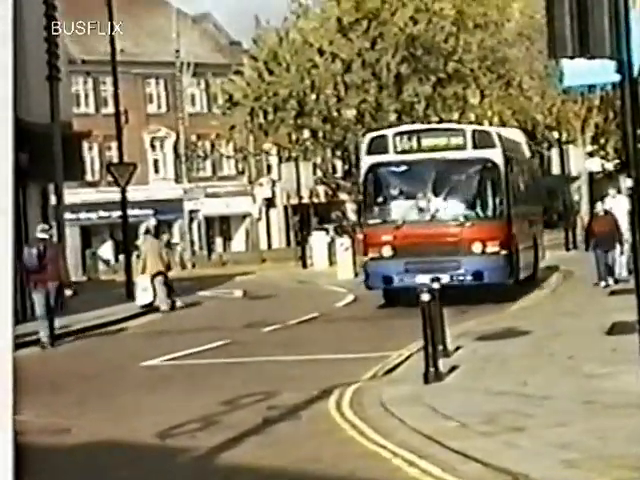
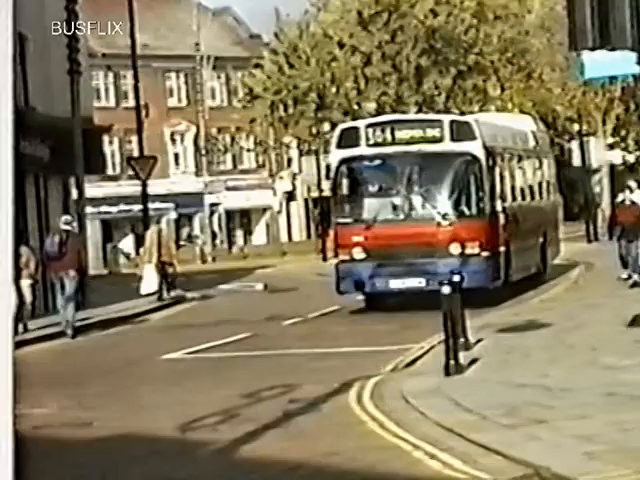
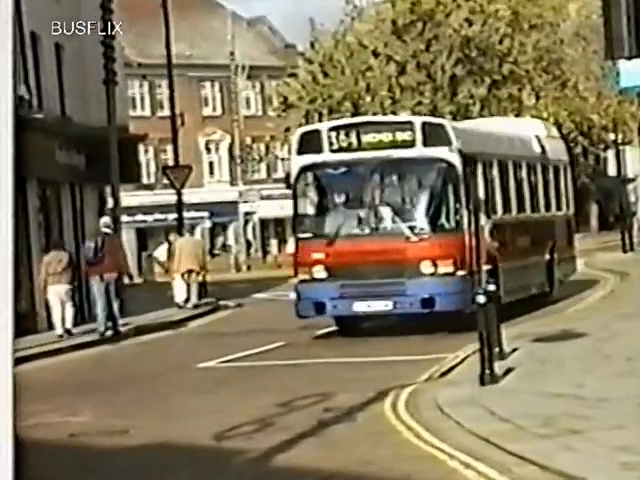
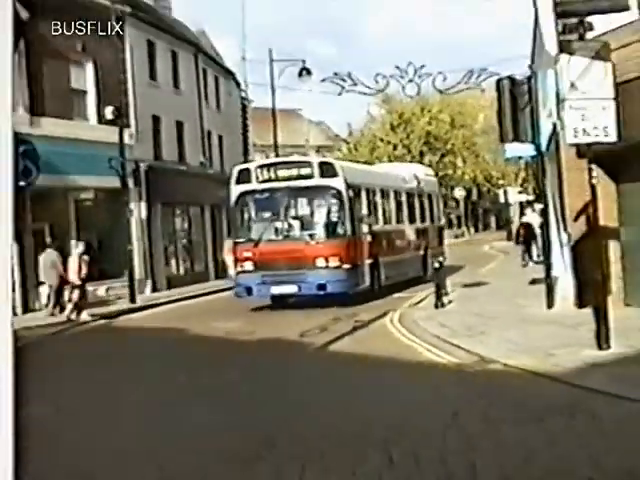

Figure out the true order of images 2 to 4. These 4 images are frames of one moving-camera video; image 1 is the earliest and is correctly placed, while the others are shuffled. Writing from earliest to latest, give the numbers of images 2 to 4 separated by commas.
2, 3, 4
